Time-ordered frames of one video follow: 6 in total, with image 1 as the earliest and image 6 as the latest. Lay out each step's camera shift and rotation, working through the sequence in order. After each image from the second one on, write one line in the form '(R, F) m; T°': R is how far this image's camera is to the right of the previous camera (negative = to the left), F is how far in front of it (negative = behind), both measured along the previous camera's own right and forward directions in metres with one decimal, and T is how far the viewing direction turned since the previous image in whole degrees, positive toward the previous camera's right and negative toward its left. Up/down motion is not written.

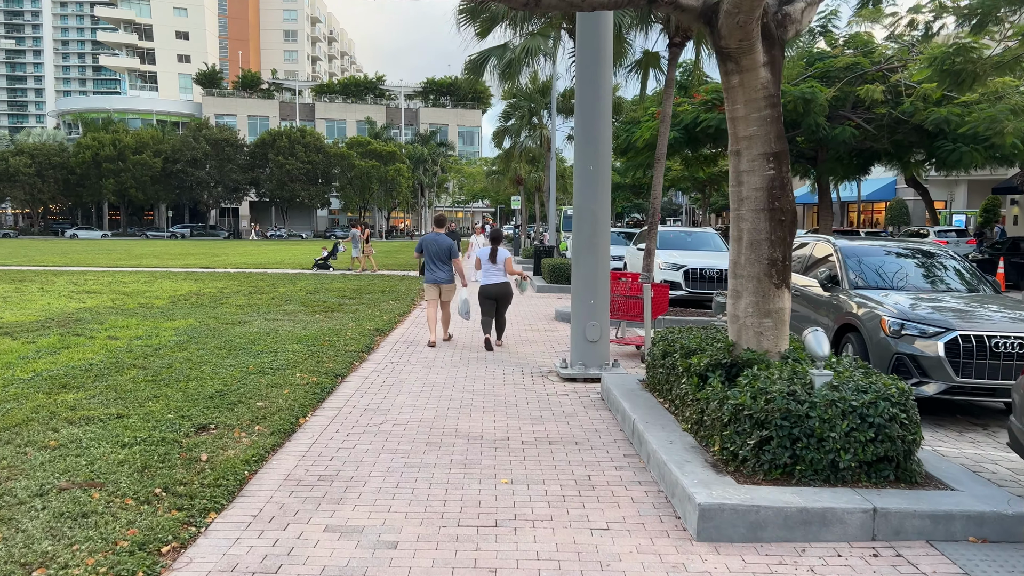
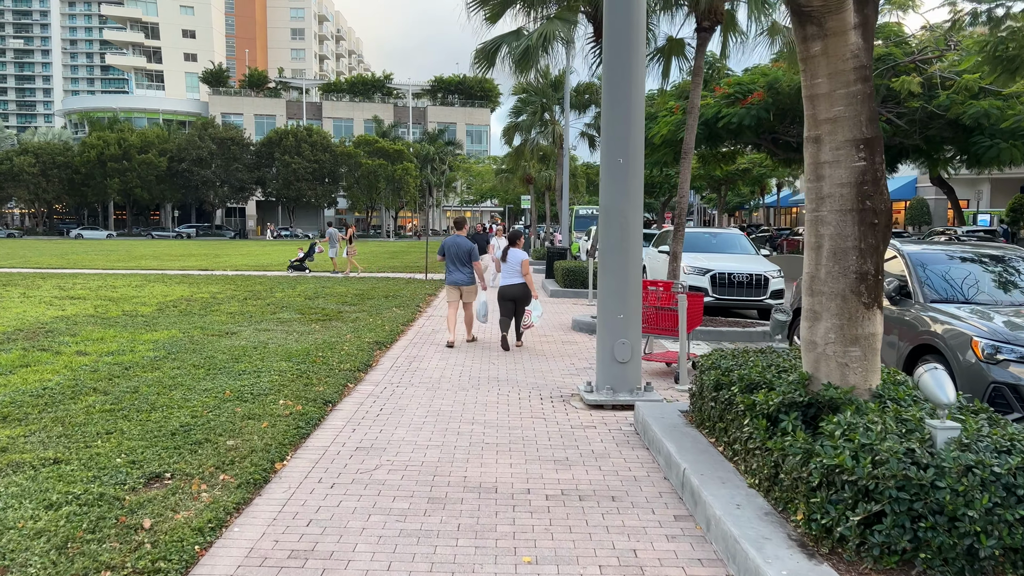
(-0.1, +1.0) m; -1°
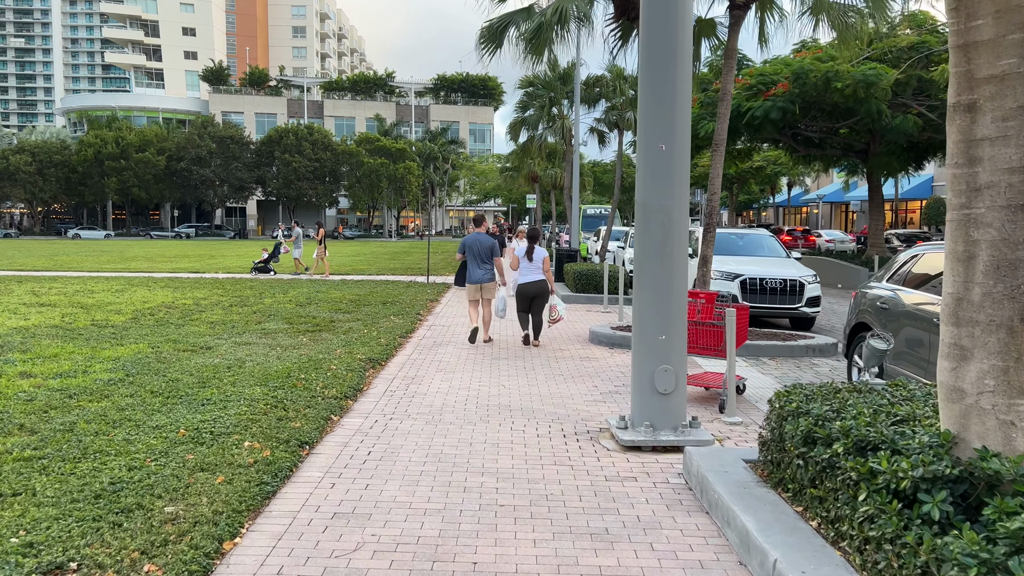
(-0.1, +1.2) m; 0°
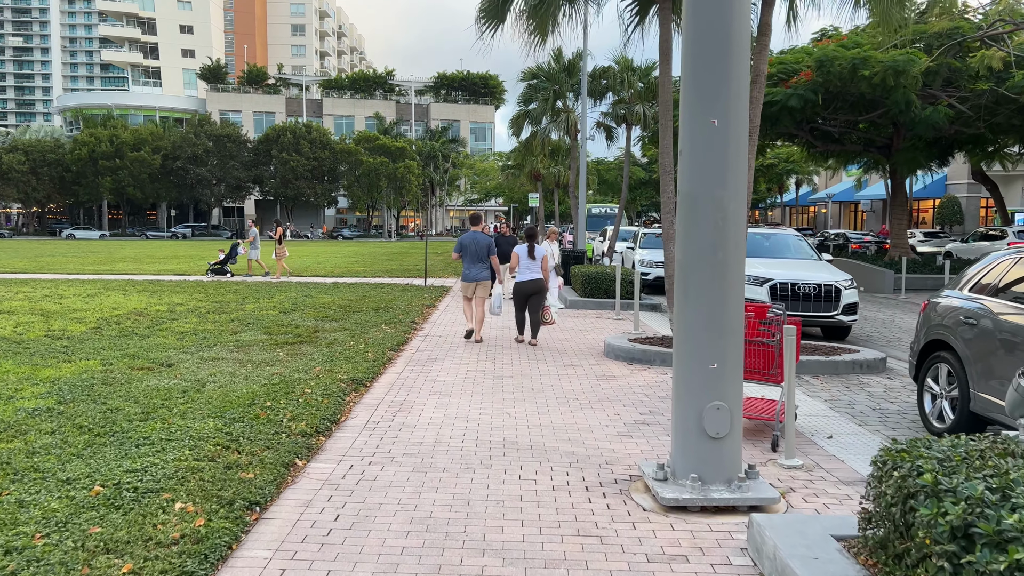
(0.0, +1.2) m; 0°
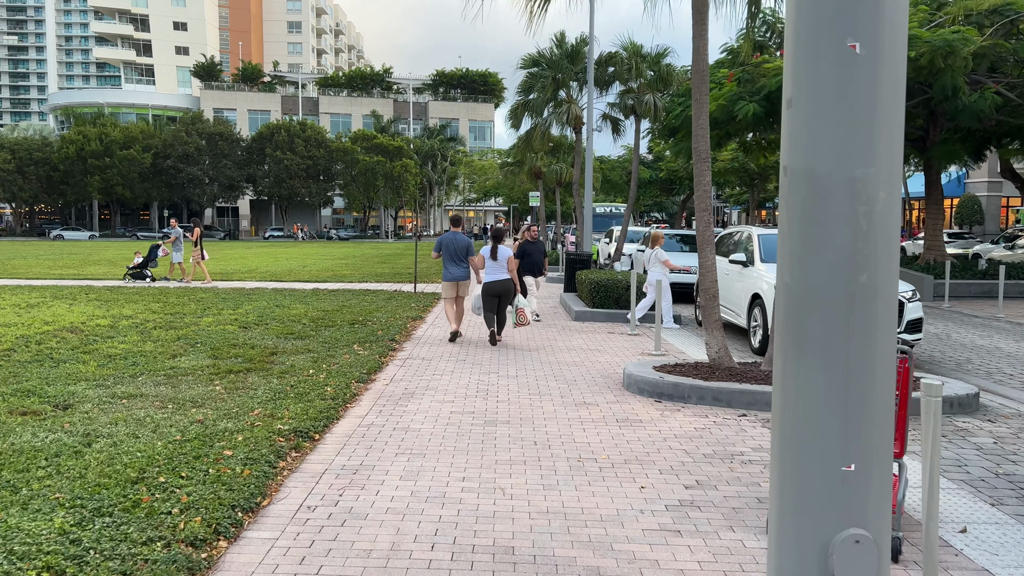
(0.0, +1.8) m; 0°
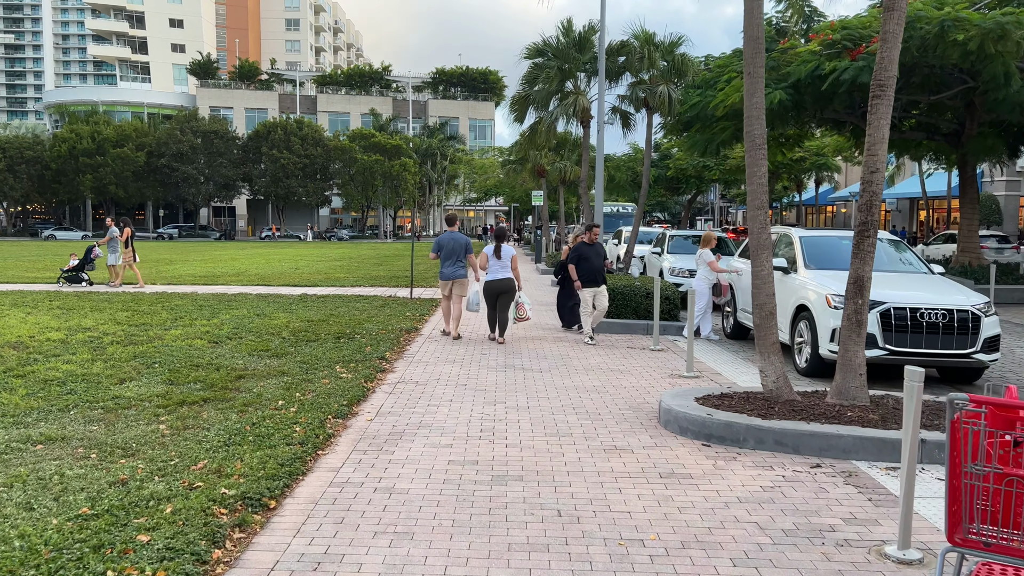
(-0.1, +1.3) m; 0°
